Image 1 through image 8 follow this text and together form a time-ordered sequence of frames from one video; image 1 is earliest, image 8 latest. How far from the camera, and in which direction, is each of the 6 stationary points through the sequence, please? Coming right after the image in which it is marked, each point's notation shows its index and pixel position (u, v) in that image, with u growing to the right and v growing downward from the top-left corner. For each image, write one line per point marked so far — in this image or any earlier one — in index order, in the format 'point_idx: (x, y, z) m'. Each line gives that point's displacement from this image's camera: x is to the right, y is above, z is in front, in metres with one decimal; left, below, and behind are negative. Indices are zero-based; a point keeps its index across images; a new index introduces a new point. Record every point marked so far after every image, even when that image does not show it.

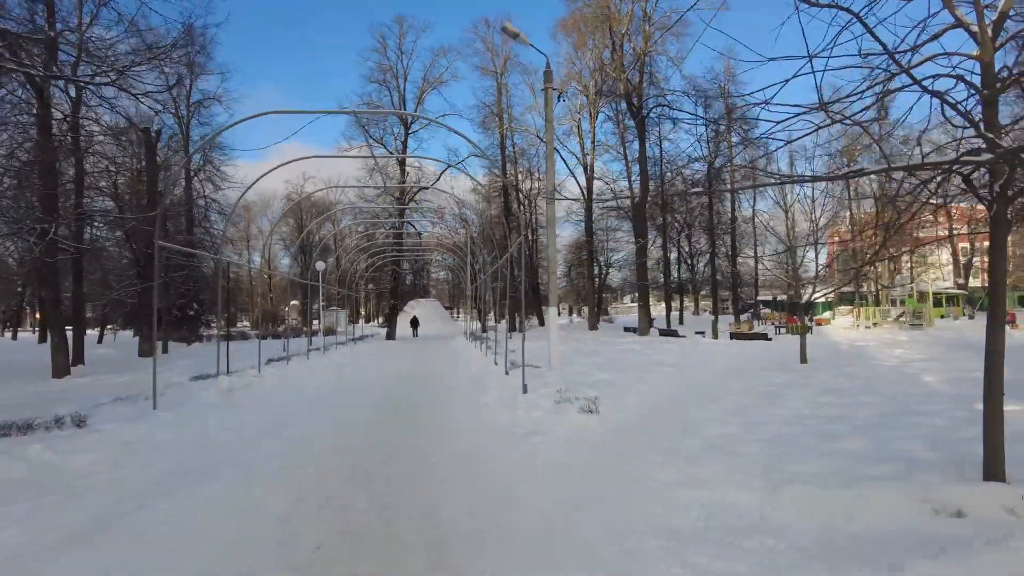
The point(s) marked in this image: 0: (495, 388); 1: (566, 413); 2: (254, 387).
0: (-0.2, -1.4, +8.3) m
1: (+0.6, -1.2, +6.1) m
2: (-4.0, -1.5, +9.4) m
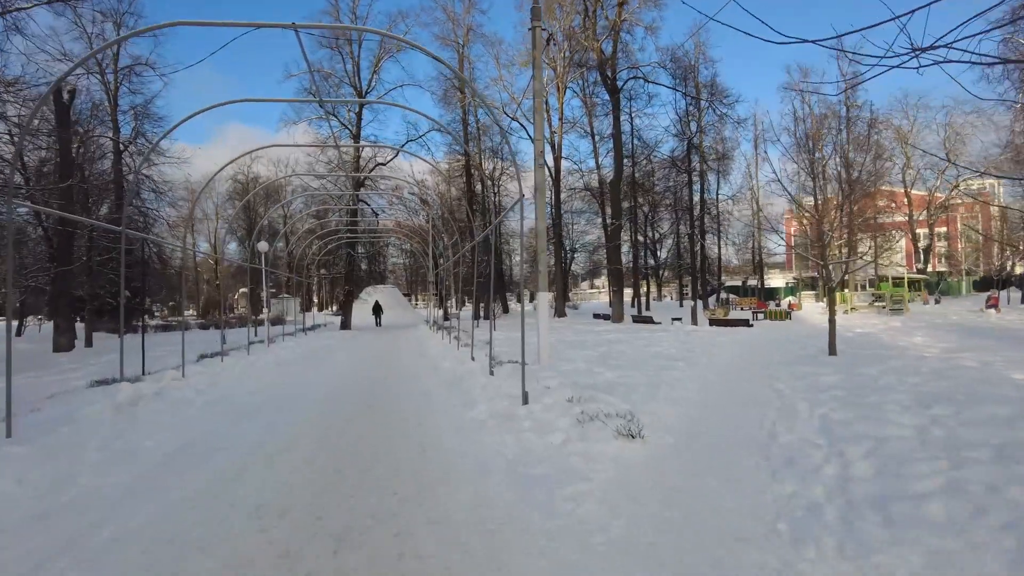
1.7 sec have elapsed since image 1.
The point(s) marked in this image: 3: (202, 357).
0: (-0.3, -1.1, +6.5) m
1: (+0.6, -1.1, +4.4) m
2: (-4.1, -1.3, +7.3) m
3: (-6.0, -1.3, +12.0) m
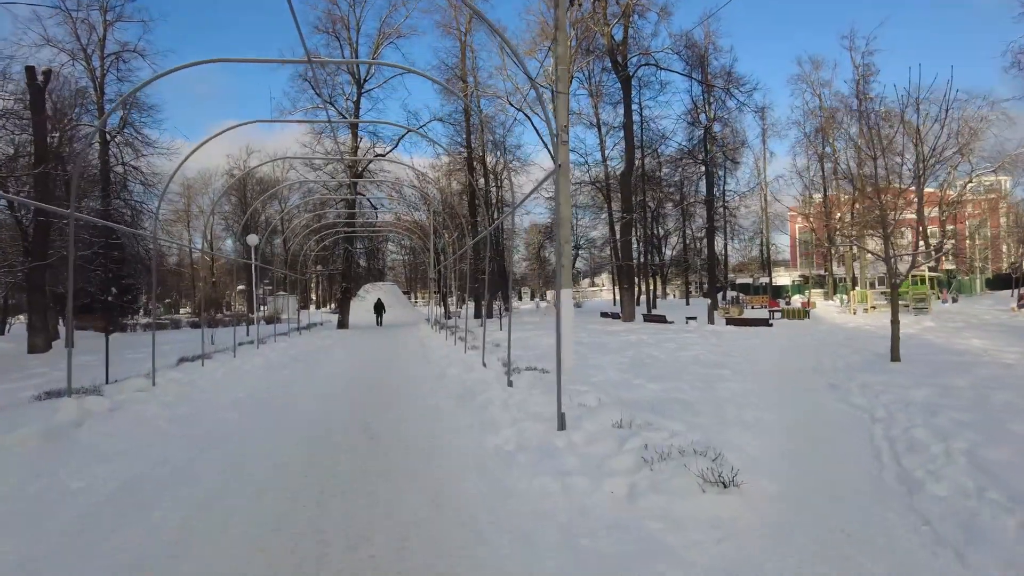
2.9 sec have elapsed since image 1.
0: (0.0, -1.1, +5.4) m
1: (+0.9, -1.0, +3.3) m
2: (-3.9, -1.2, +6.2) m
3: (-5.8, -1.3, +10.8) m
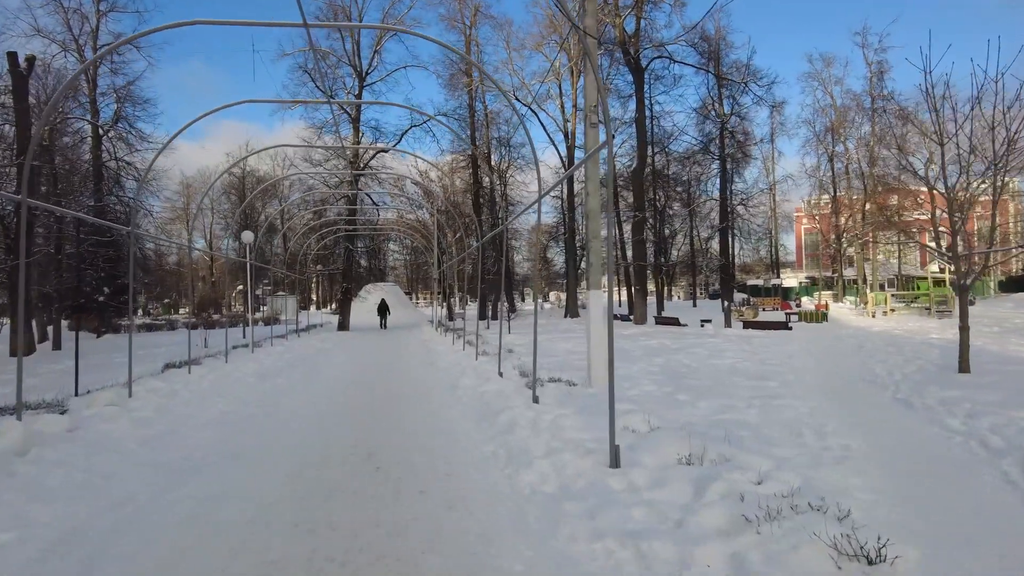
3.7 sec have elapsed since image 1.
0: (+0.2, -1.1, +4.5) m
1: (+1.1, -1.0, +2.4) m
2: (-3.7, -1.2, +5.3) m
3: (-5.6, -1.3, +9.9) m
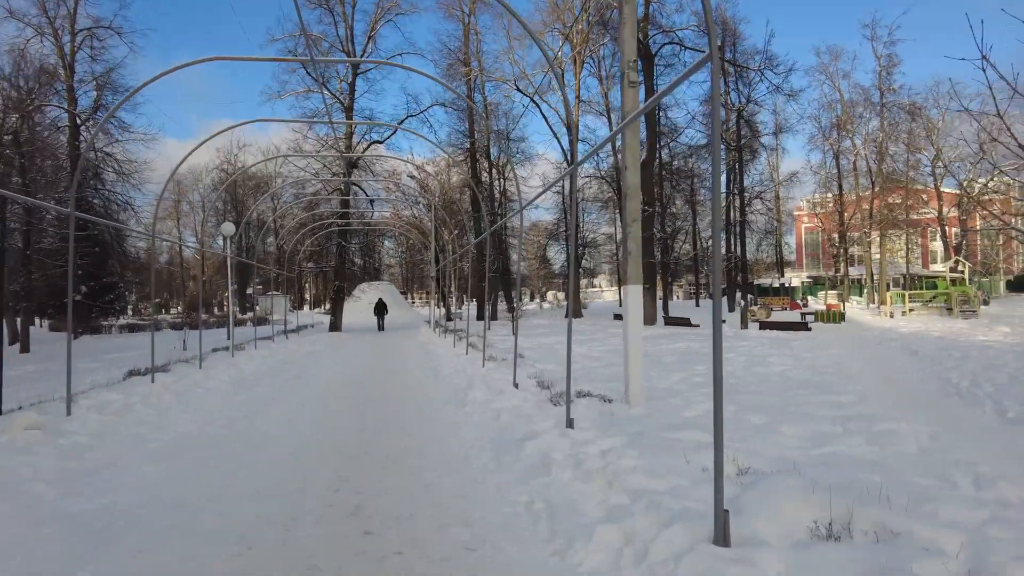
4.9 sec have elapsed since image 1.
0: (+0.4, -1.0, +3.3) m
1: (+1.3, -1.0, +1.2) m
2: (-3.4, -1.2, +4.1) m
3: (-5.4, -1.2, +8.7) m
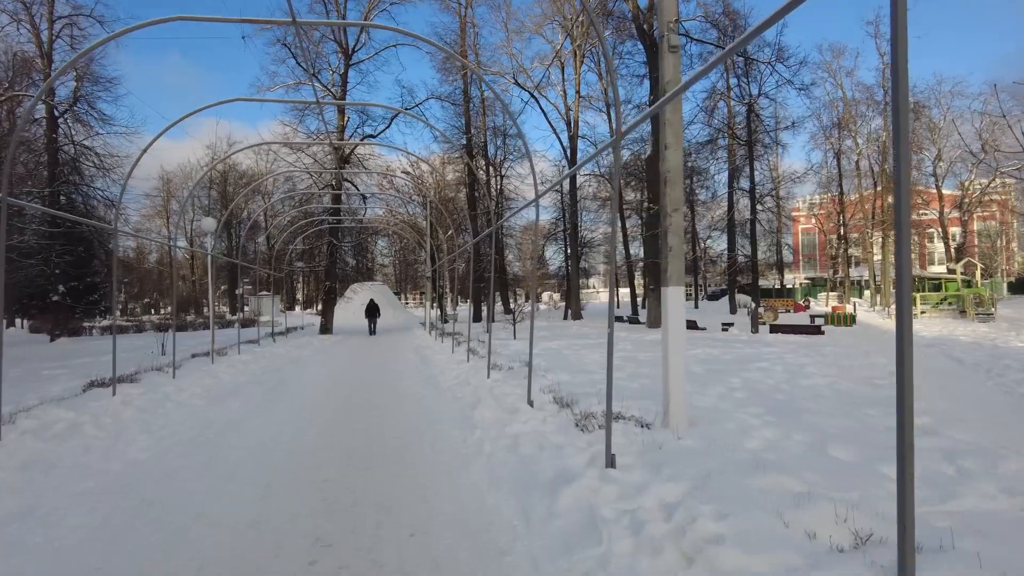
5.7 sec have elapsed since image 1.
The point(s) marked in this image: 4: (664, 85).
0: (+0.6, -1.1, +2.4) m
1: (+1.5, -1.0, +0.3) m
2: (-3.3, -1.2, +3.1) m
3: (-5.3, -1.2, +7.7) m
4: (+1.2, +1.6, +4.8) m
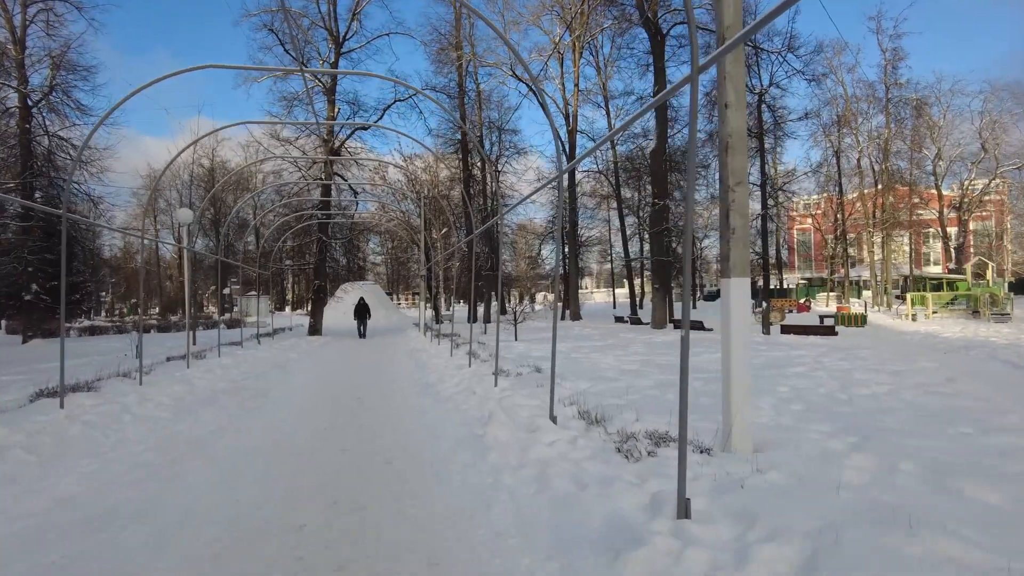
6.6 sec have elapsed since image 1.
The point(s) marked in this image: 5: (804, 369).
0: (+0.8, -1.0, +1.4) m
1: (+1.8, -0.9, -0.6) m
2: (-3.1, -1.1, +2.1) m
3: (-5.2, -1.2, +6.7) m
4: (+1.3, +1.6, +3.9) m
5: (+3.5, -1.0, +7.4) m
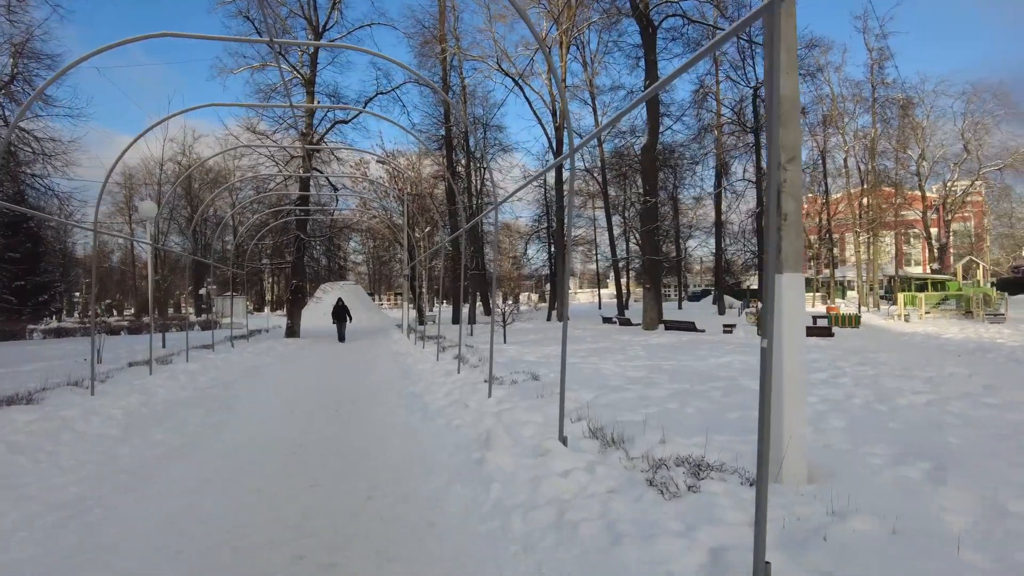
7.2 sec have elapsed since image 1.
0: (+0.9, -1.0, +0.8) m
1: (+1.9, -0.9, -1.3) m
2: (-3.0, -1.1, +1.4) m
3: (-5.2, -1.2, +5.9) m
4: (+1.4, +1.7, +3.3) m
5: (+3.5, -1.0, +6.8) m
